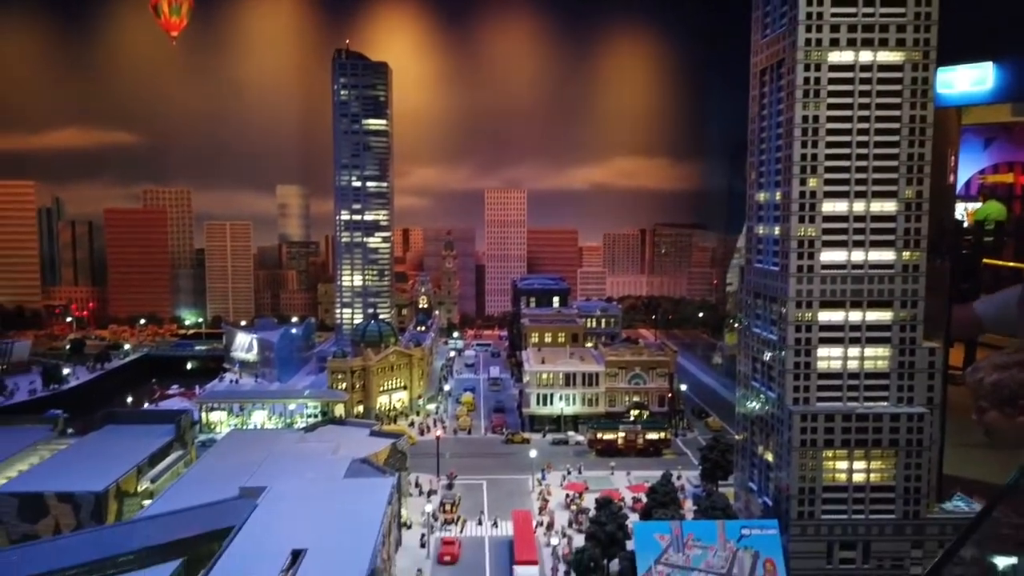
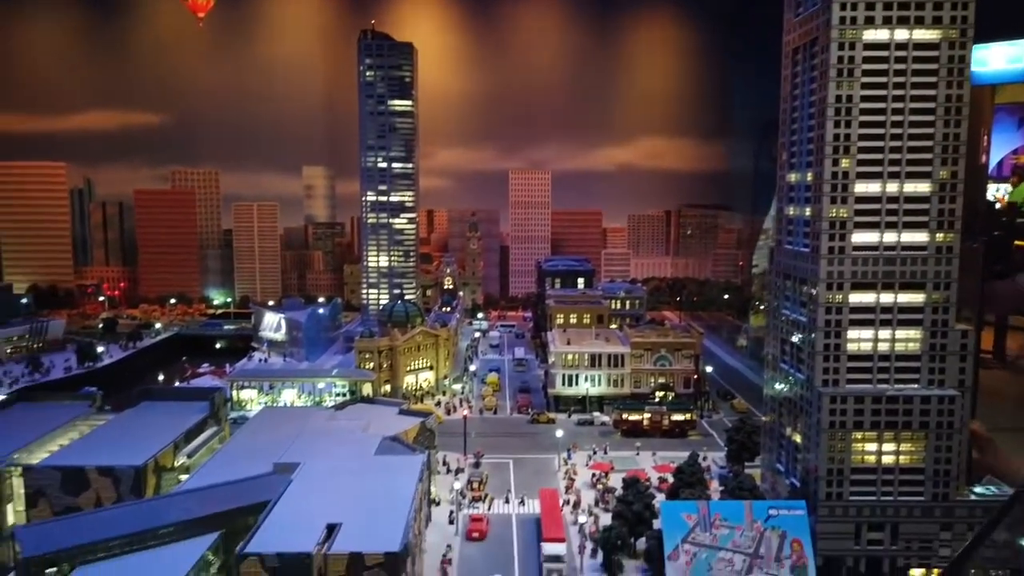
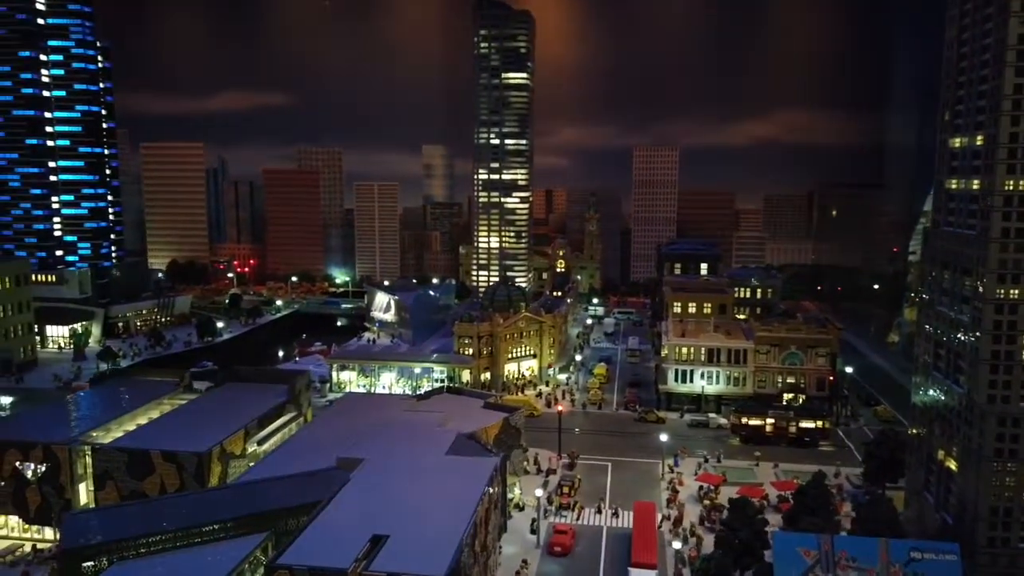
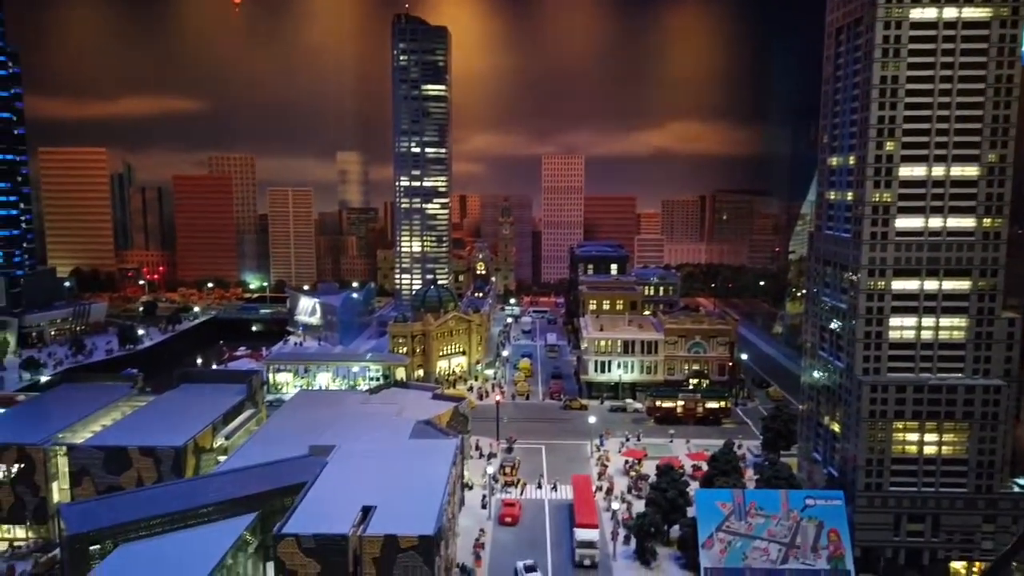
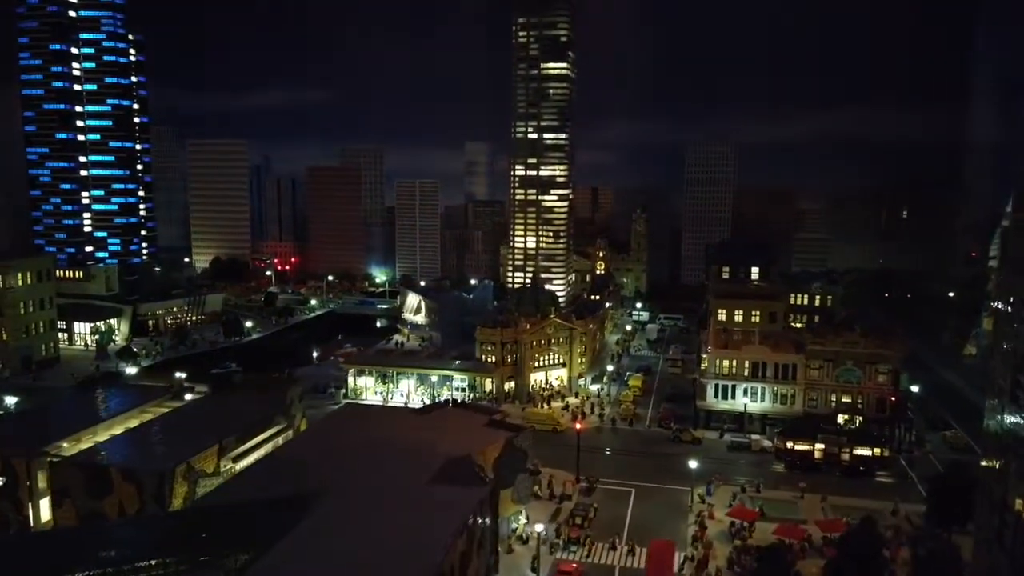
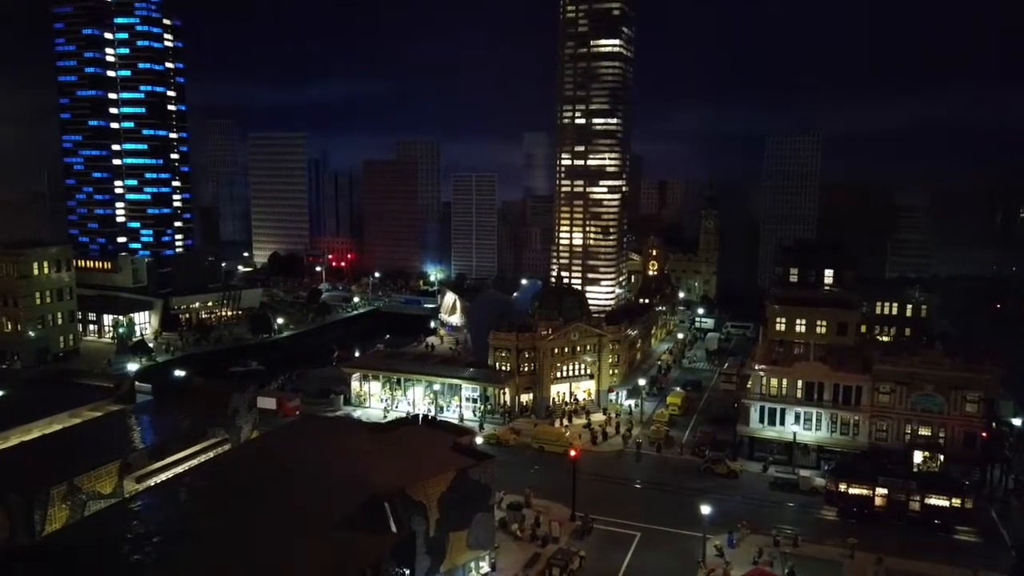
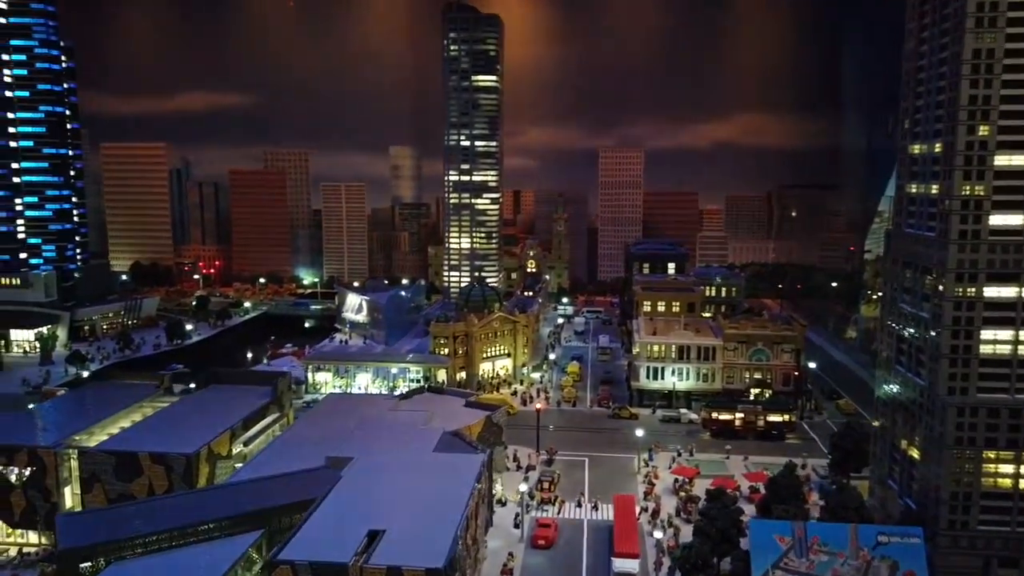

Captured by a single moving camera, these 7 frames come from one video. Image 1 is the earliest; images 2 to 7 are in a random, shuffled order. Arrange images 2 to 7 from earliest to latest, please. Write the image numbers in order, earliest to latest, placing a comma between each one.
2, 4, 7, 3, 5, 6
